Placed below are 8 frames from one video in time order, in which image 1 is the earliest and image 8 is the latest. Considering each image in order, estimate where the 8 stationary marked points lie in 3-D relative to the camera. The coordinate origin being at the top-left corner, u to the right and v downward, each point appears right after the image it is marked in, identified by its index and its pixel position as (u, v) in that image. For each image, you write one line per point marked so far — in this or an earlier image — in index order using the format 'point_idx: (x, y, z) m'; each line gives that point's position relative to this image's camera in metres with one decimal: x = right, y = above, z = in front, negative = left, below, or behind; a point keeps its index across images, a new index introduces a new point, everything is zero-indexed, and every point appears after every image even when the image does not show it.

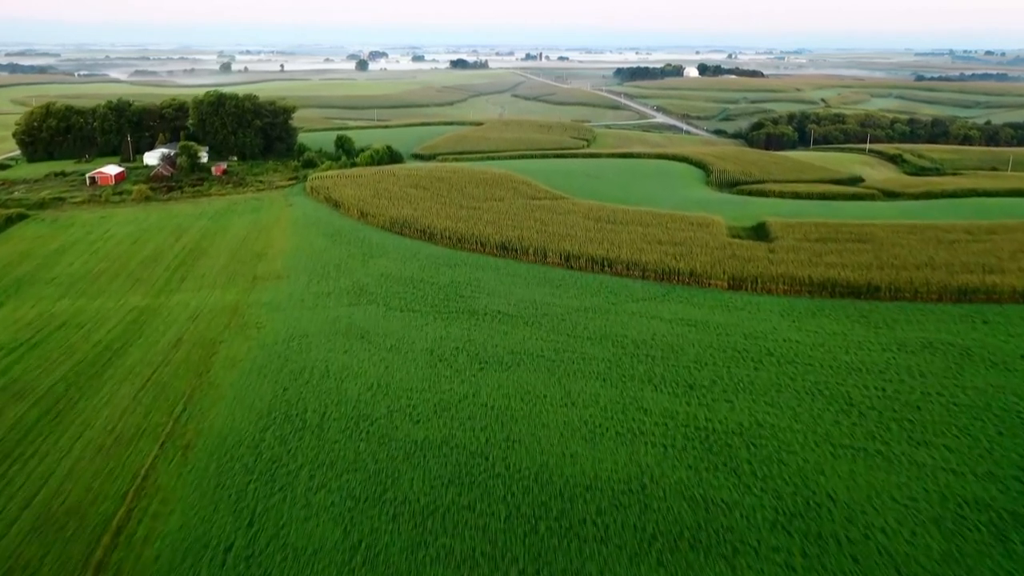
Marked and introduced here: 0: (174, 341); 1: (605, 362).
0: (-9.4, -1.5, +18.6) m
1: (+2.4, -1.9, +17.0) m
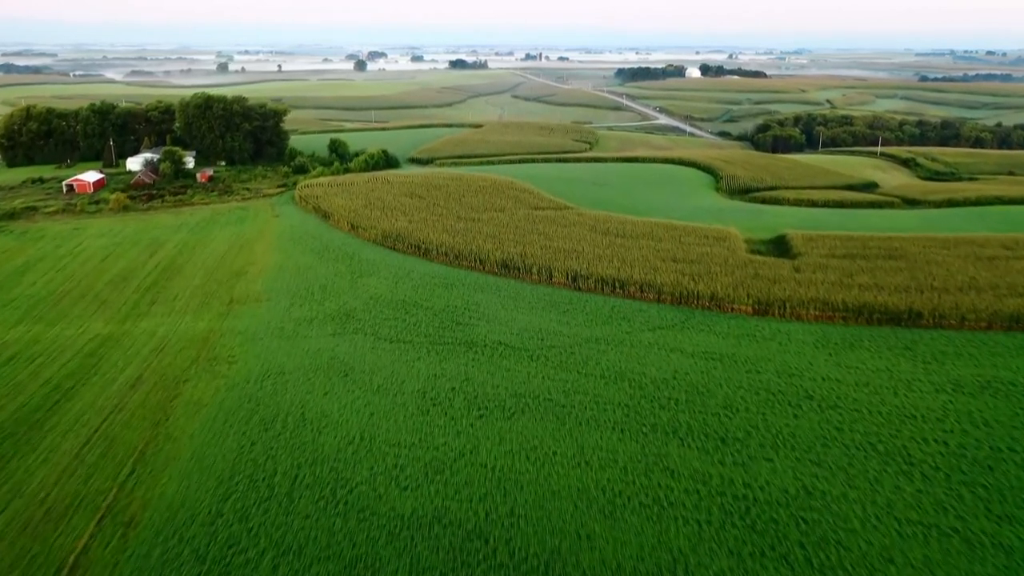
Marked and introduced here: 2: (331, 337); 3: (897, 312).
0: (-9.4, -2.3, +16.5) m
1: (+2.4, -2.6, +14.9) m
2: (-5.1, -1.4, +18.7) m
3: (+11.4, -0.7, +19.8) m
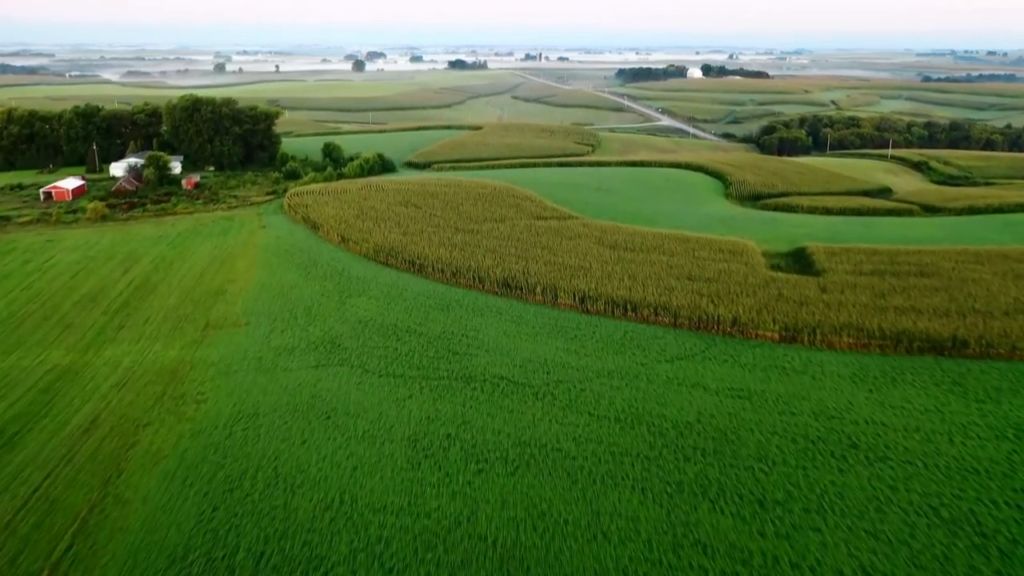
0: (-9.3, -3.0, +14.6) m
1: (+2.5, -3.3, +13.0) m
2: (-5.0, -2.1, +16.8) m
3: (+11.5, -1.4, +17.9) m
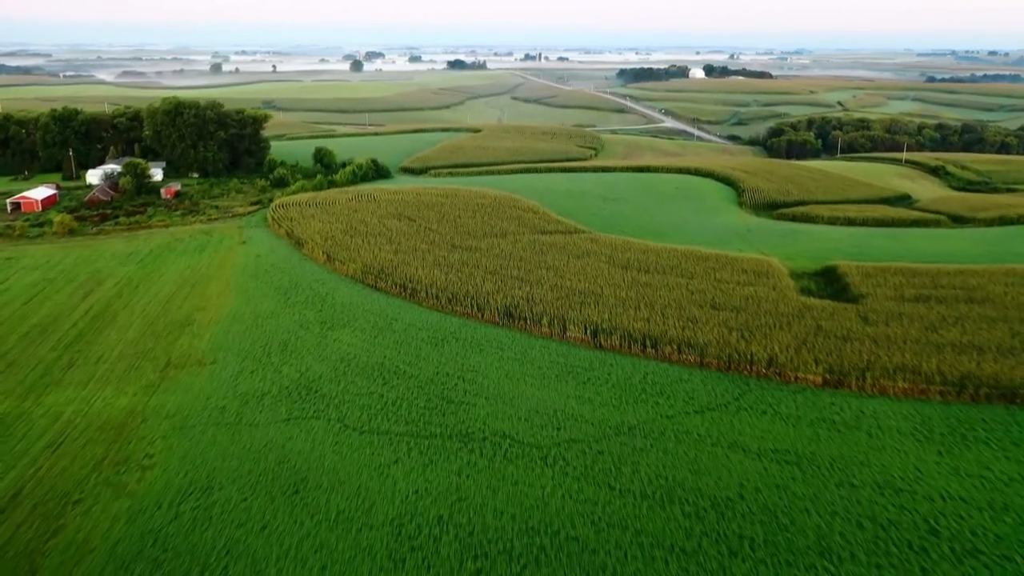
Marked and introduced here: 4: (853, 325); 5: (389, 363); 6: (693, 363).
0: (-9.2, -3.8, +12.2) m
1: (+2.6, -4.2, +10.6) m
2: (-4.9, -2.9, +14.4) m
3: (+11.6, -2.3, +15.5) m
4: (+9.5, -1.0, +18.6) m
5: (-3.1, -1.9, +17.2) m
6: (+4.6, -1.9, +16.9) m
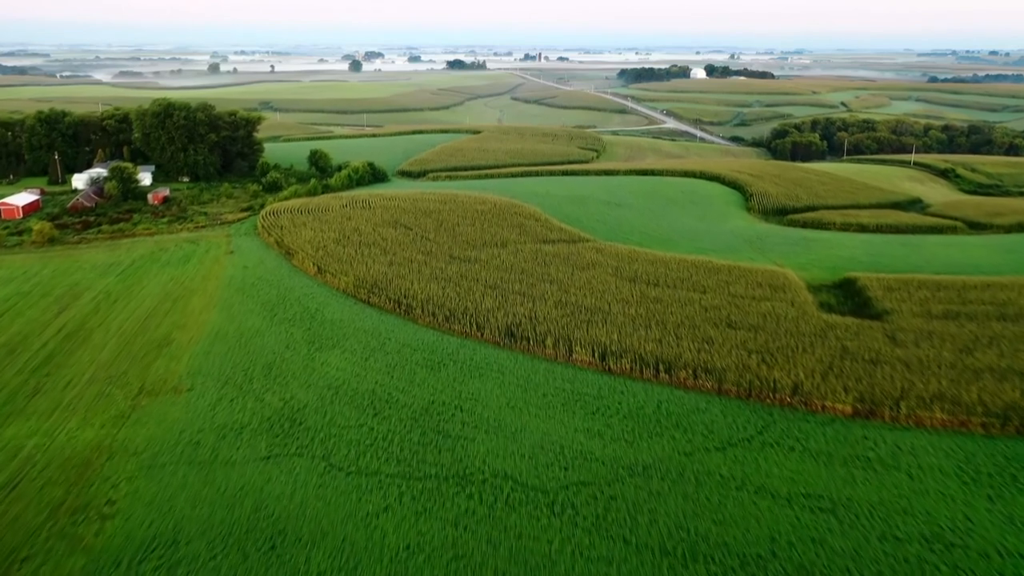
0: (-9.1, -4.3, +10.8) m
1: (+2.7, -4.7, +9.2) m
2: (-4.9, -3.4, +13.0) m
3: (+11.6, -2.7, +14.2) m
4: (+9.6, -1.5, +17.3) m
5: (-3.1, -2.4, +15.9) m
6: (+4.6, -2.4, +15.6) m
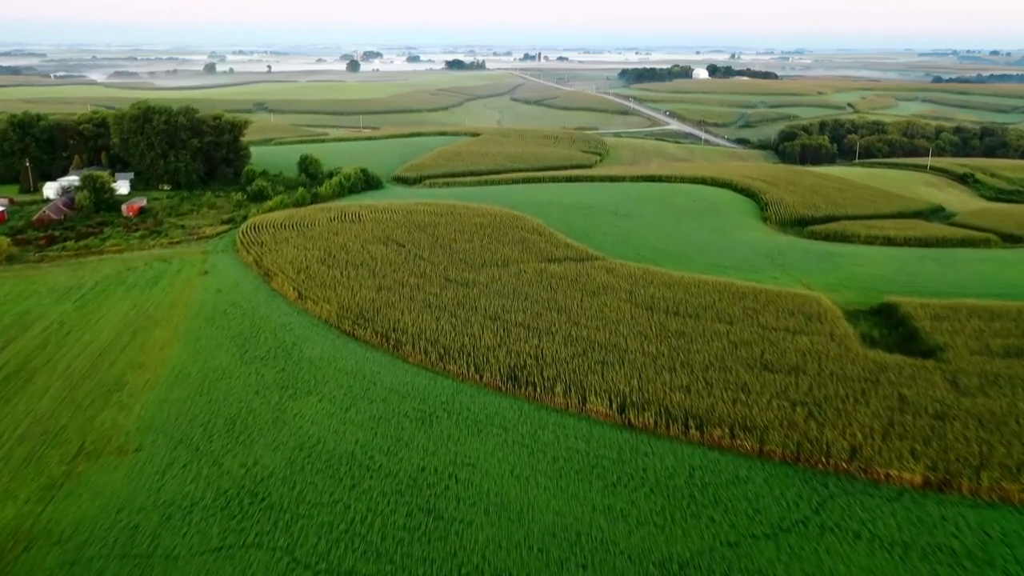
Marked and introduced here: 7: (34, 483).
0: (-9.1, -5.2, +8.4) m
1: (+2.8, -5.6, +6.8) m
2: (-4.8, -4.3, +10.6) m
3: (+11.7, -3.6, +11.8) m
4: (+9.6, -2.4, +14.9) m
5: (-3.0, -3.3, +13.4) m
6: (+4.7, -3.3, +13.2) m
7: (-9.1, -3.7, +12.7) m
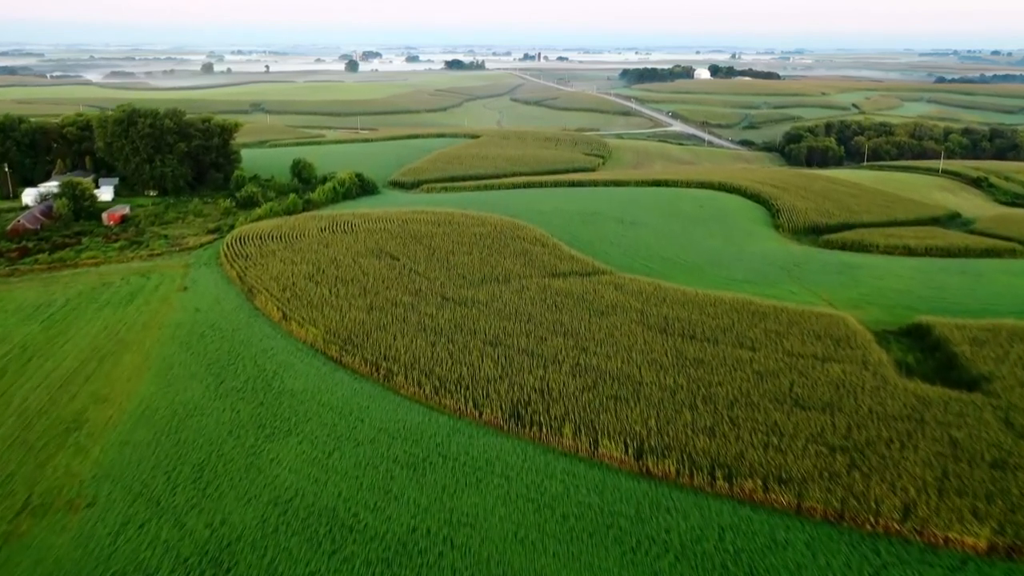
0: (-9.0, -5.8, +6.8) m
1: (+2.8, -6.1, +5.2) m
2: (-4.7, -4.9, +9.0) m
3: (+11.8, -4.2, +10.1) m
4: (+9.7, -3.0, +13.3) m
5: (-2.9, -3.9, +11.8) m
6: (+4.8, -3.9, +11.6) m
7: (-9.0, -4.3, +11.1) m
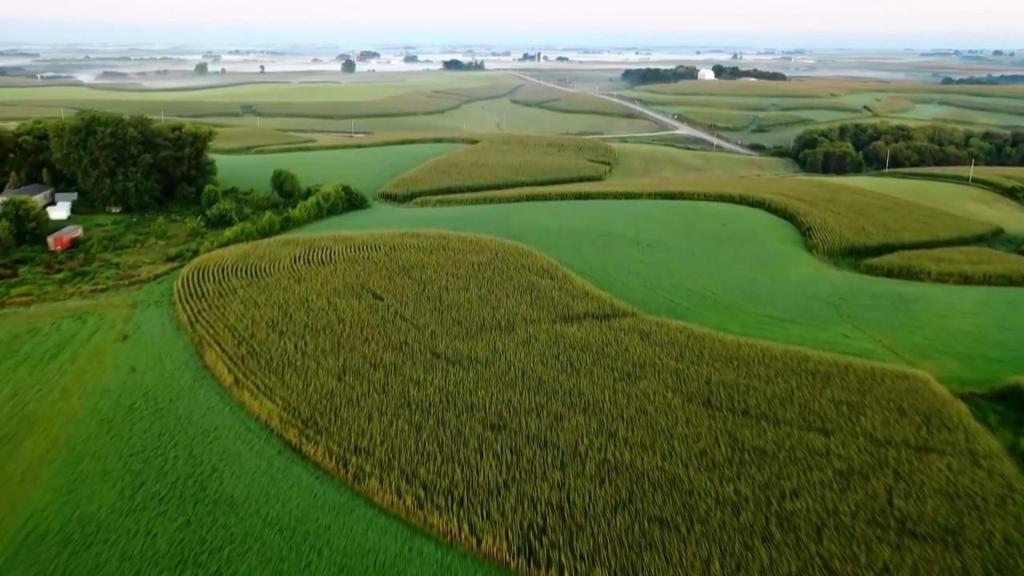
0: (-8.8, -7.2, +3.0) m
1: (+3.0, -7.5, +1.4) m
2: (-4.6, -6.3, +5.2) m
3: (+11.9, -5.6, +6.4) m
4: (+9.9, -4.3, +9.5) m
5: (-2.8, -5.2, +8.0) m
6: (+4.9, -5.2, +7.8) m
7: (-8.9, -5.7, +7.3) m
